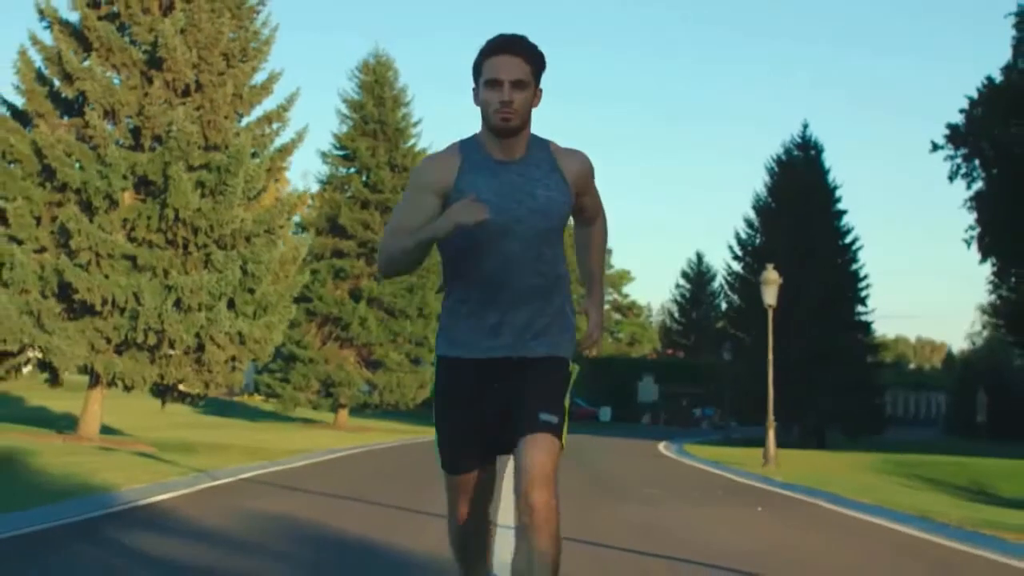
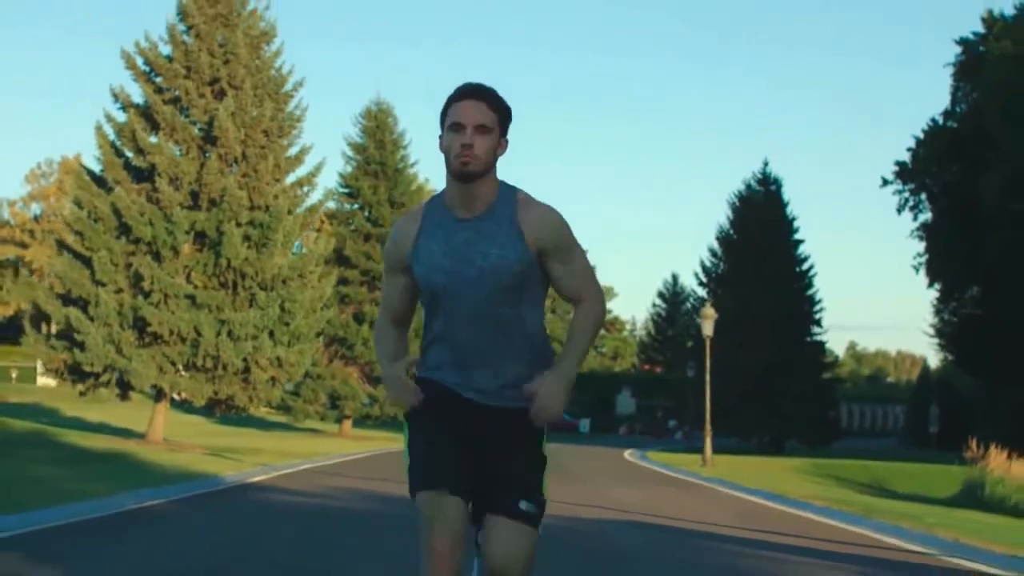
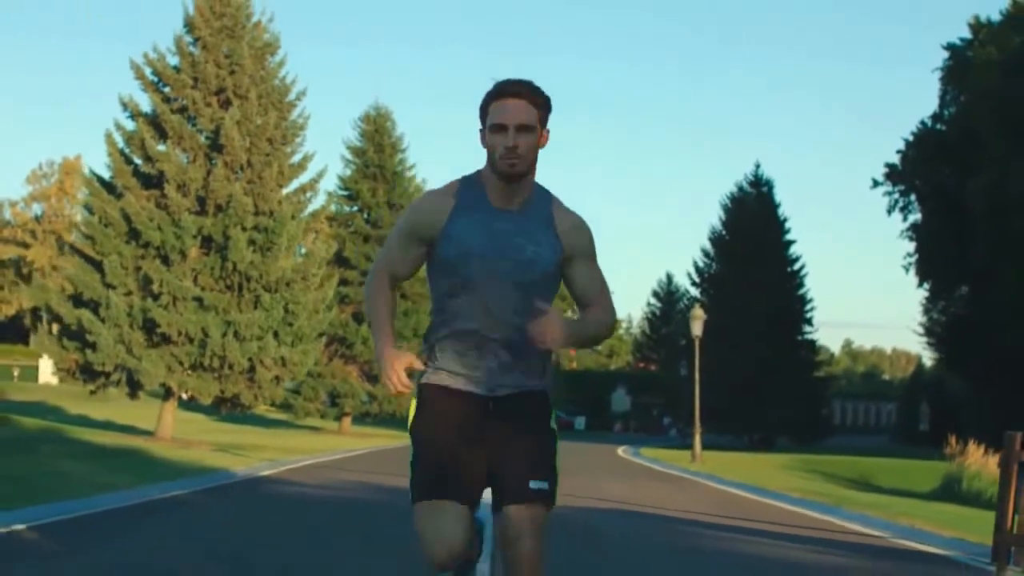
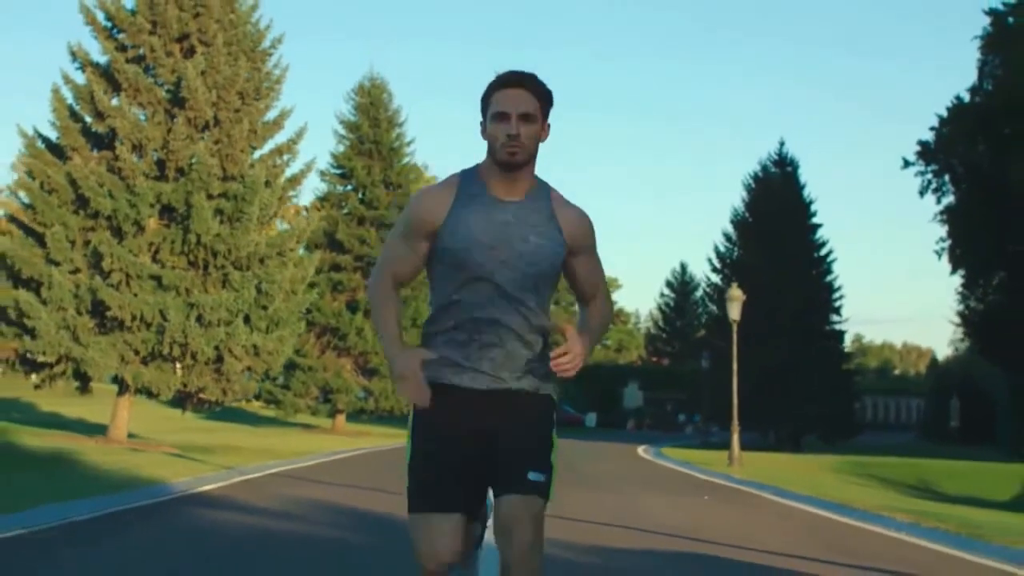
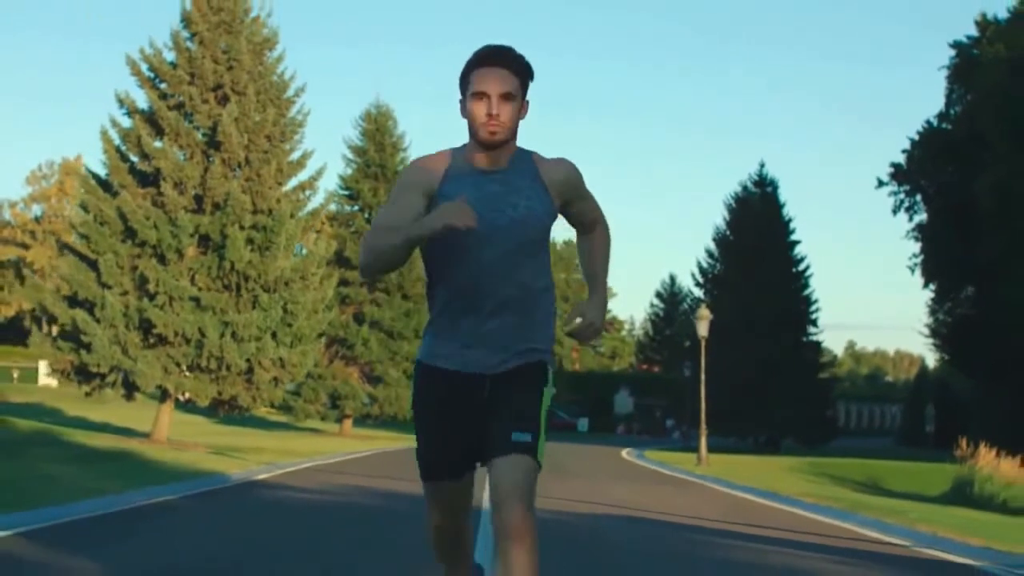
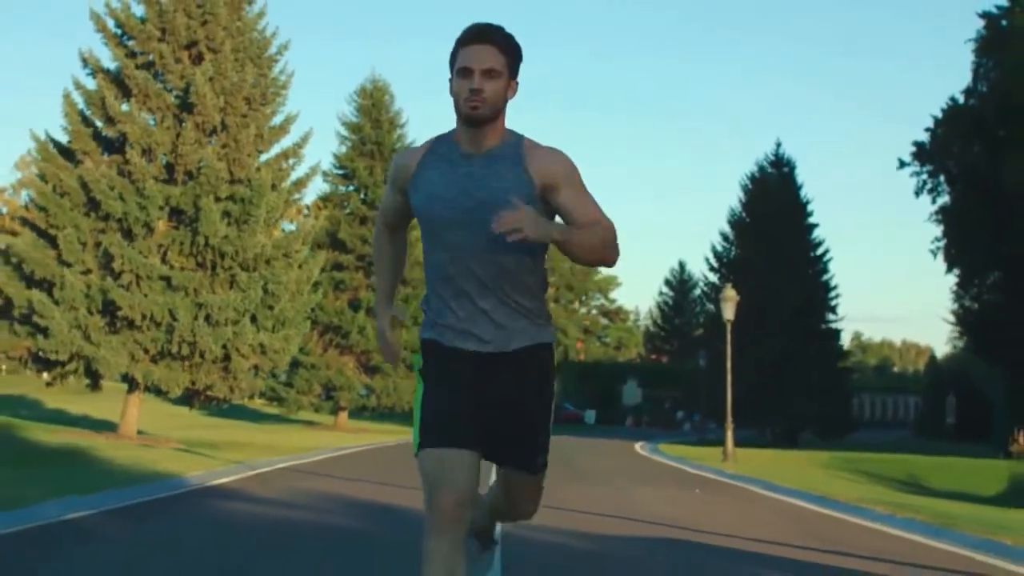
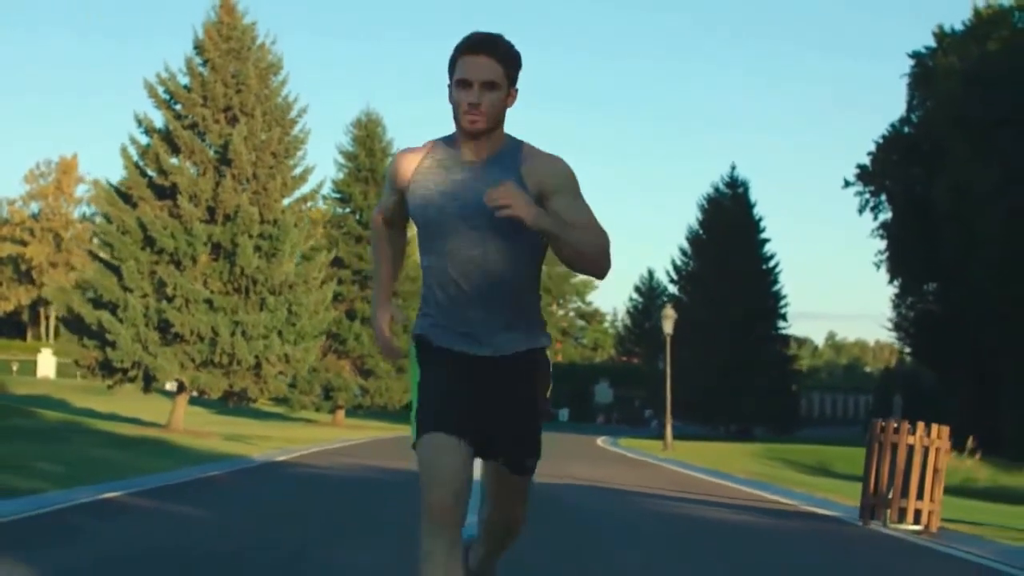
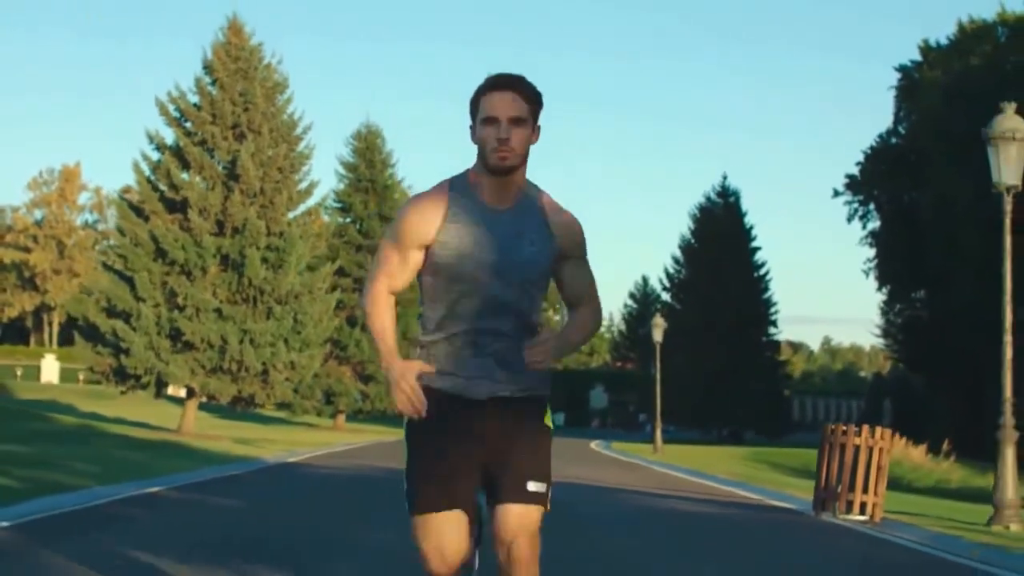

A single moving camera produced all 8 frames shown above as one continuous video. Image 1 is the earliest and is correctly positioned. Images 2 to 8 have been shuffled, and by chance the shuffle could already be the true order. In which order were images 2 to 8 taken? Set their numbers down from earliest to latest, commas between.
4, 6, 2, 5, 3, 7, 8
